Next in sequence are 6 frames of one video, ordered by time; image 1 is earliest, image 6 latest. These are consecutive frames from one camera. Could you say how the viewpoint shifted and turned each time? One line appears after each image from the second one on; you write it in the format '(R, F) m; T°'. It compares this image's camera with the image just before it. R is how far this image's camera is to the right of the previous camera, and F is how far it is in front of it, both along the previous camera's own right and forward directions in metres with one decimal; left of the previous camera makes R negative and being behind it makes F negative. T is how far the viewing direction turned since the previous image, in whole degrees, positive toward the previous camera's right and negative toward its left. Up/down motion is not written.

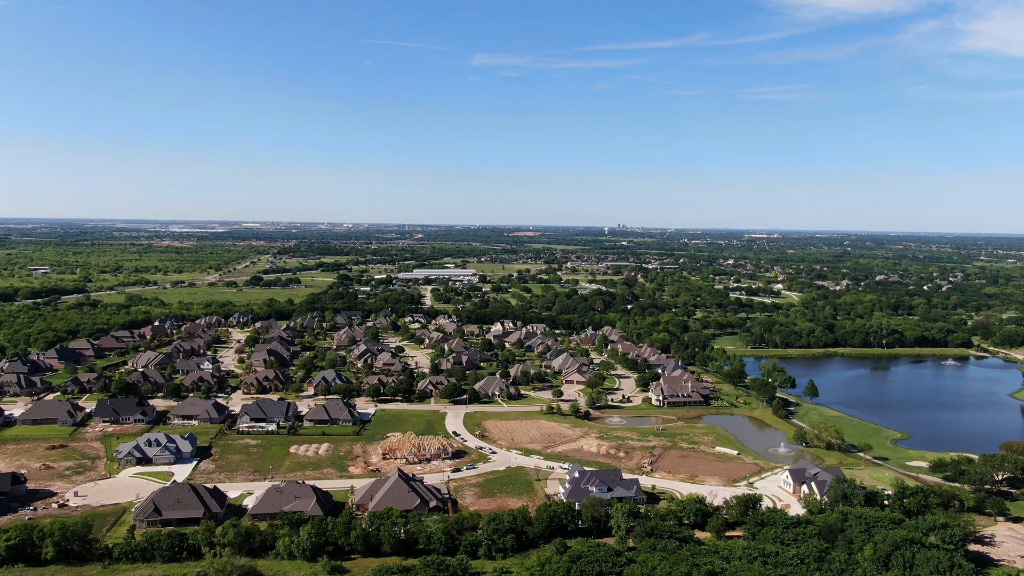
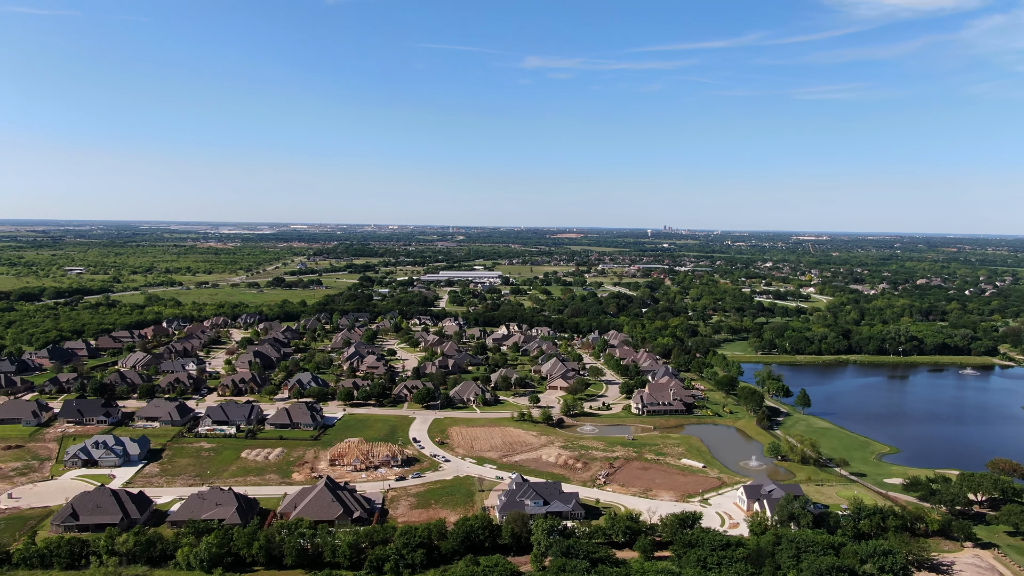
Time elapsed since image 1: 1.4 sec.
(+3.7, +0.9) m; -3°
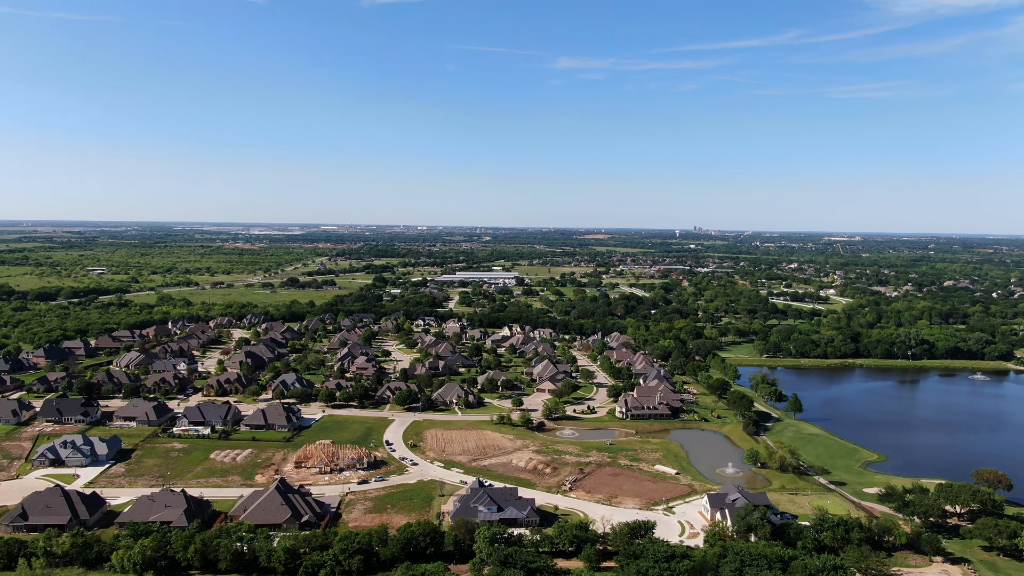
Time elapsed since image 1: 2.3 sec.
(+2.4, +0.5) m; -2°
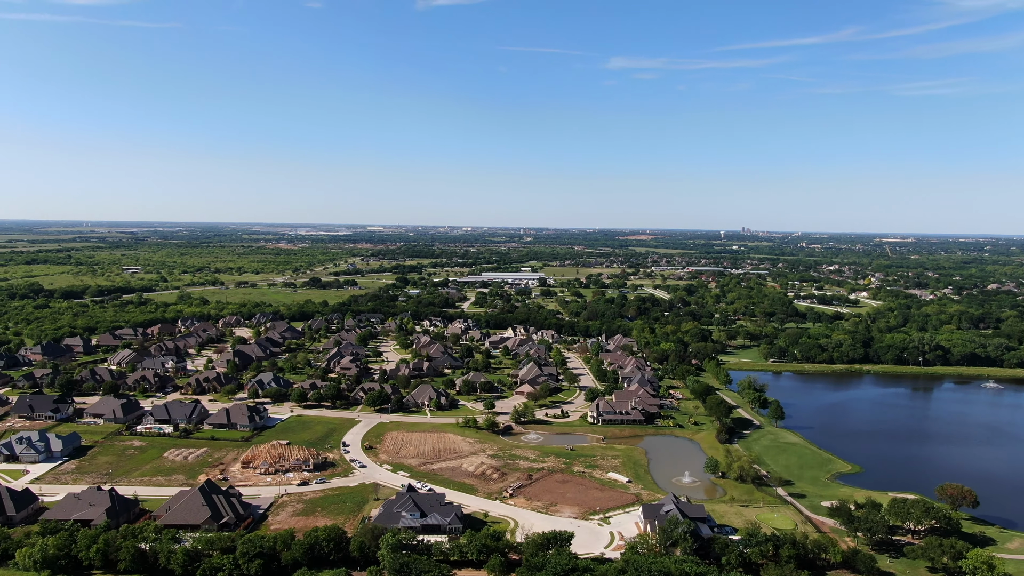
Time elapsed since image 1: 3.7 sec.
(+3.9, +0.5) m; -3°
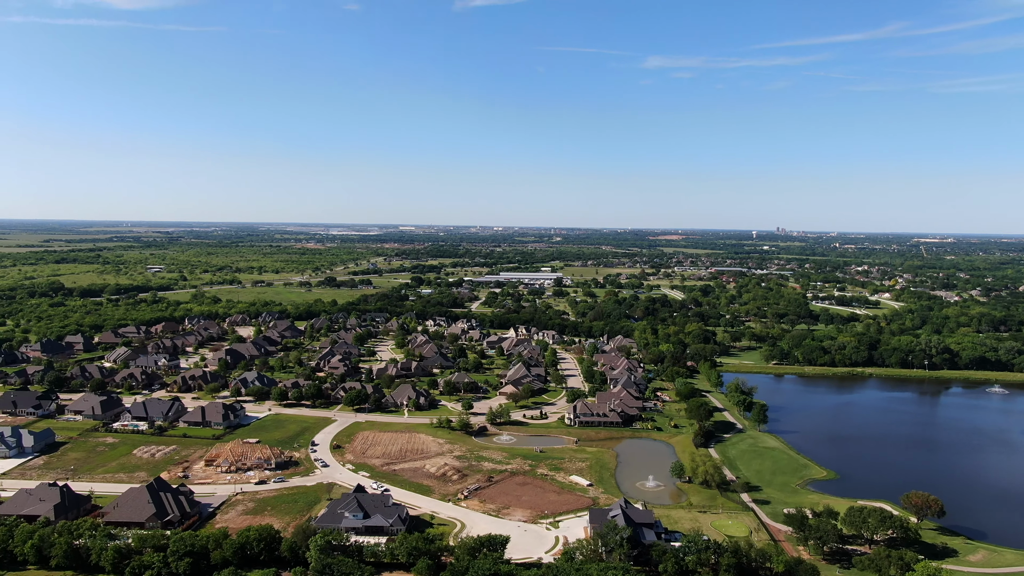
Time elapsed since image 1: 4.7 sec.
(+2.8, +0.2) m; -2°
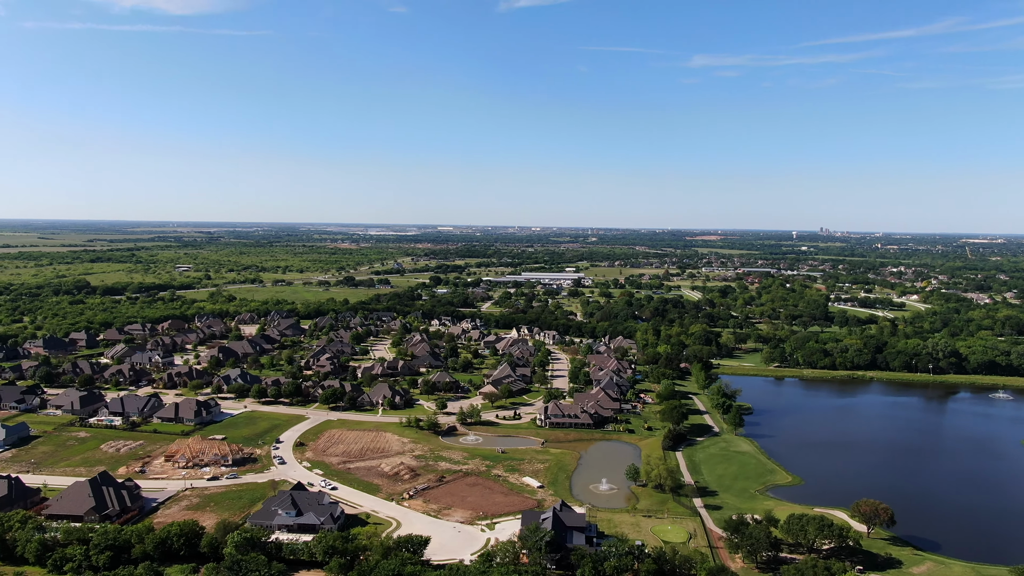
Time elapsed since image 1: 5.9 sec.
(+3.5, +0.1) m; -3°
